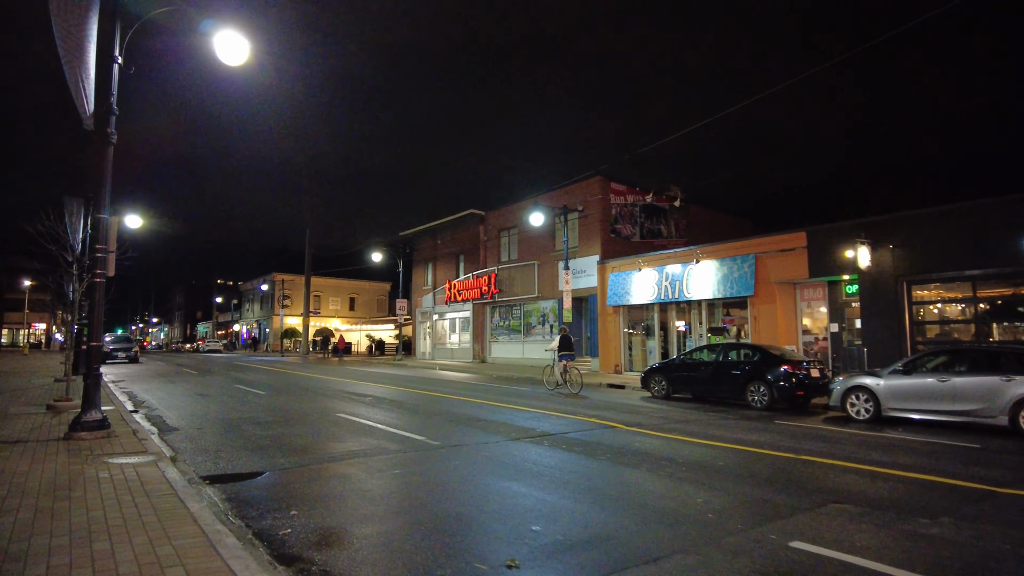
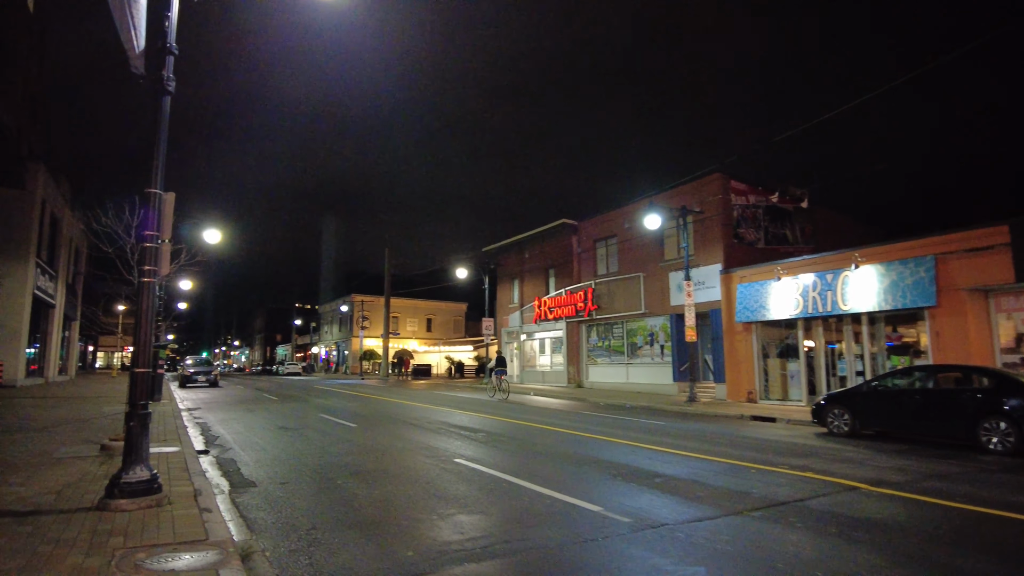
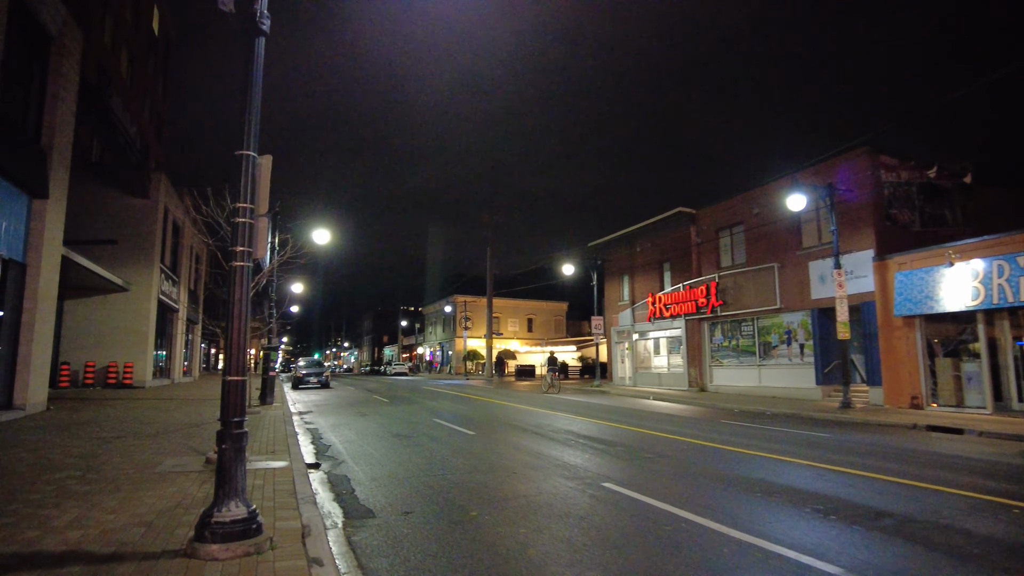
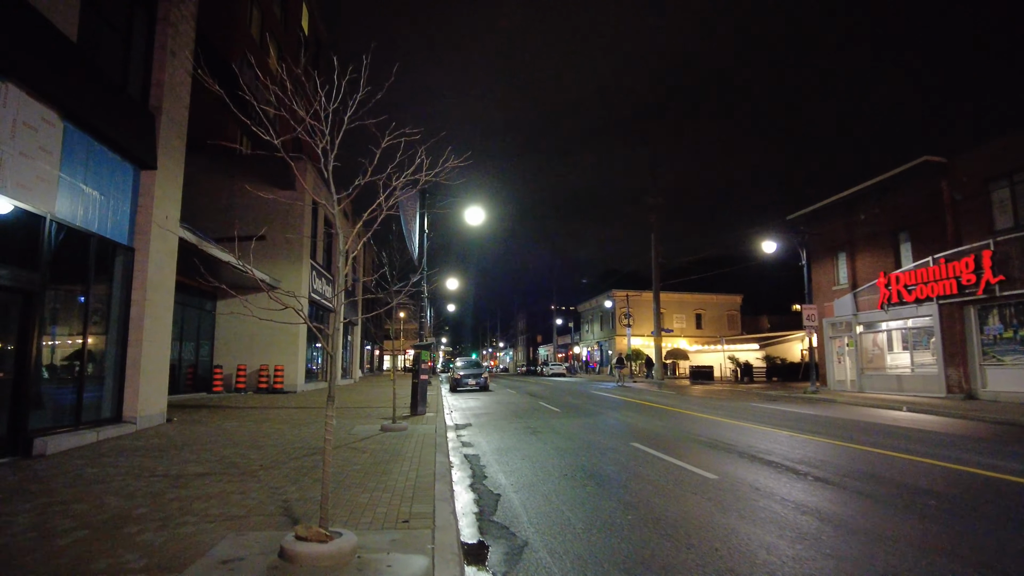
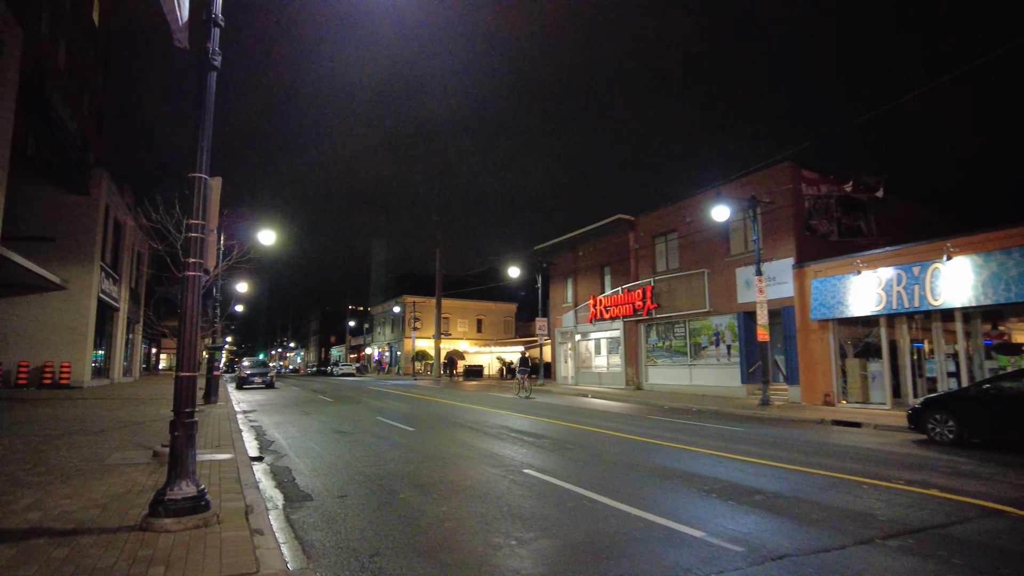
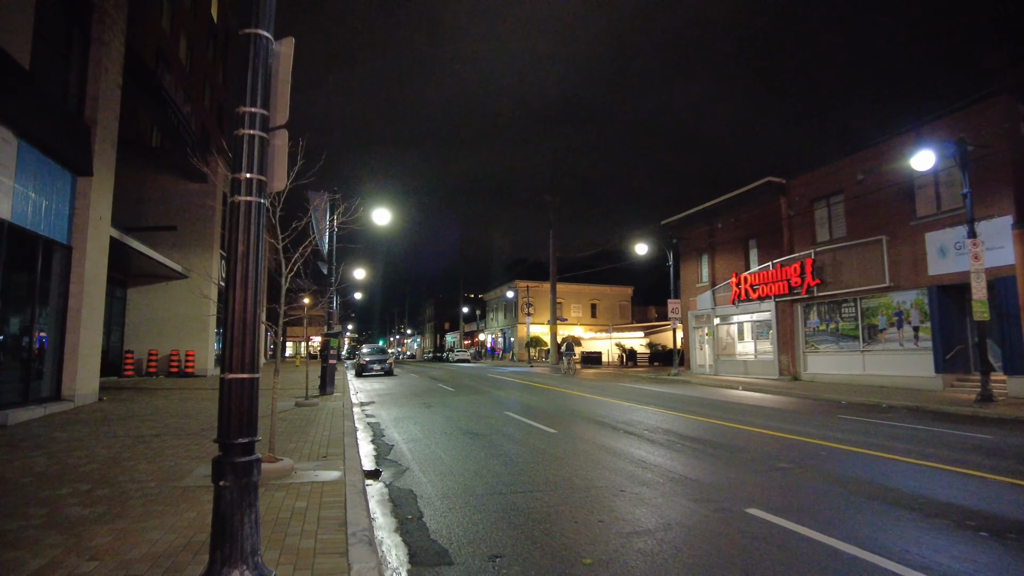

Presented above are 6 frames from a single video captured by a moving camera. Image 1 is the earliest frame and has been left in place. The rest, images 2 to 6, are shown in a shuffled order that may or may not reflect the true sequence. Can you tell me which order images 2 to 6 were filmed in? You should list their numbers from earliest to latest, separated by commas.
2, 5, 3, 6, 4
